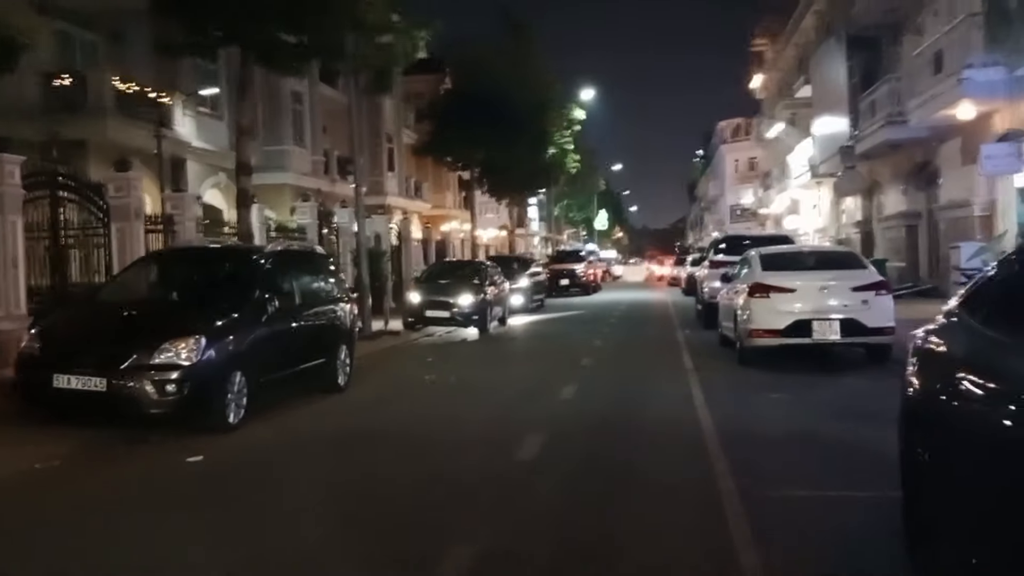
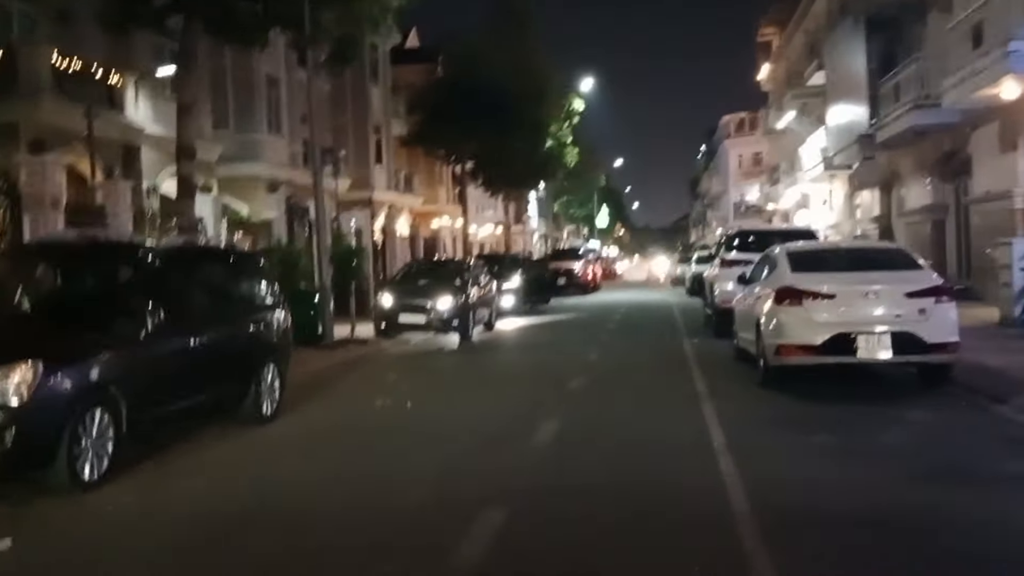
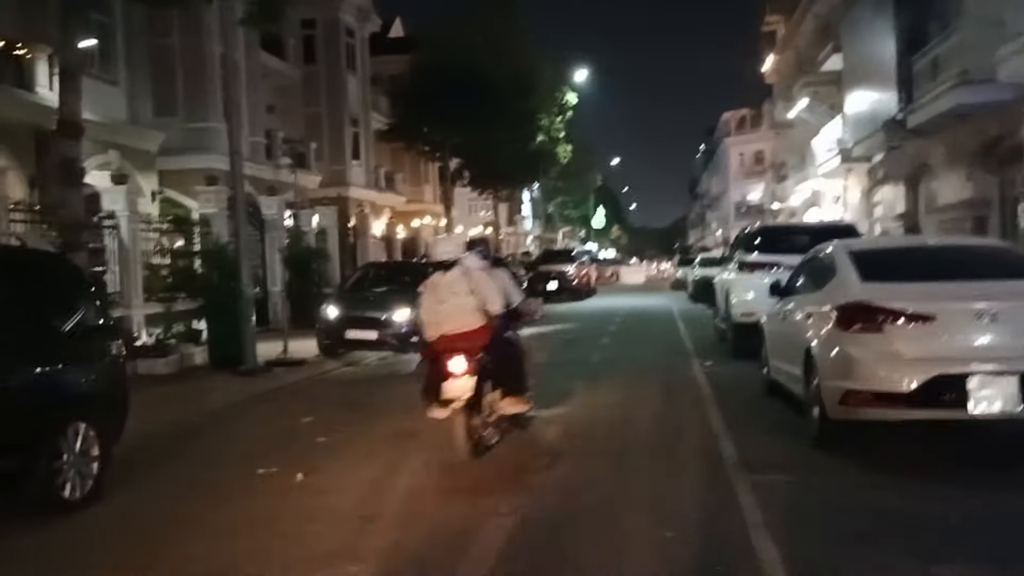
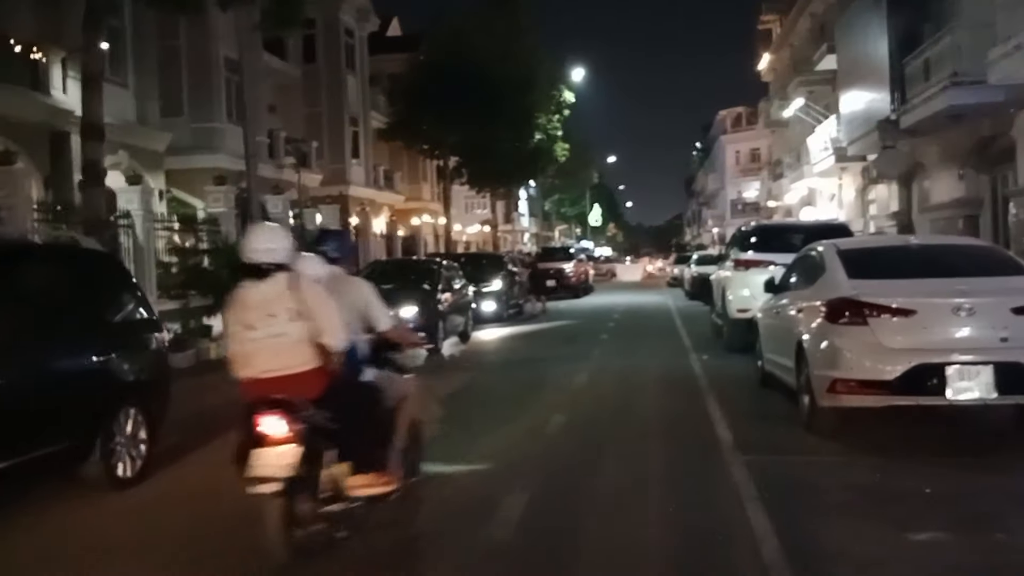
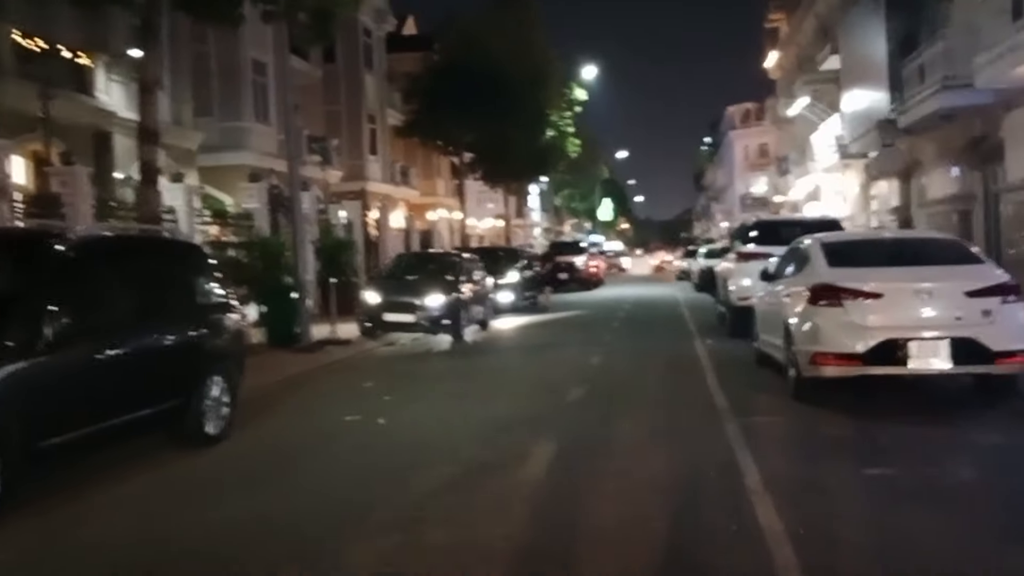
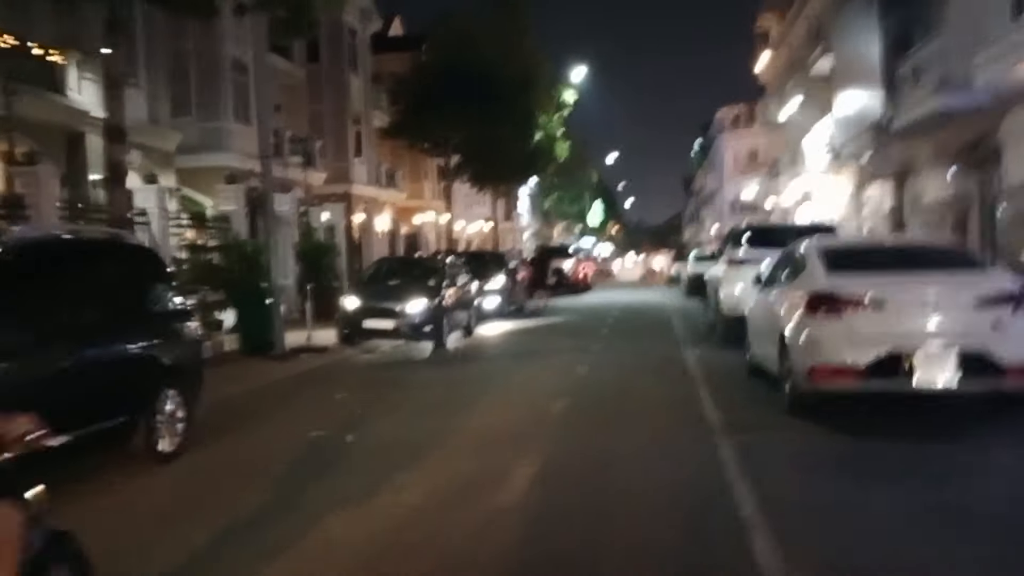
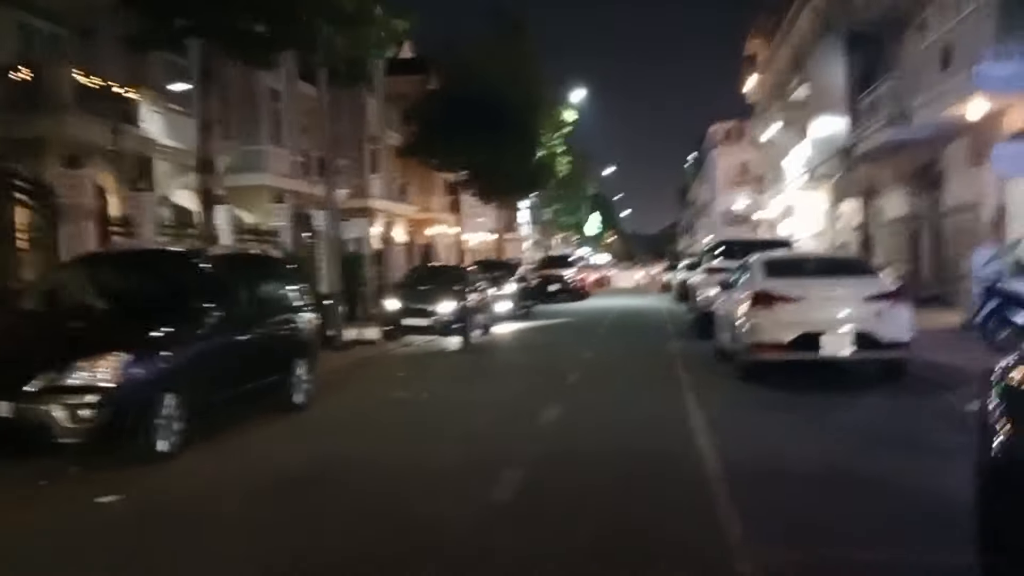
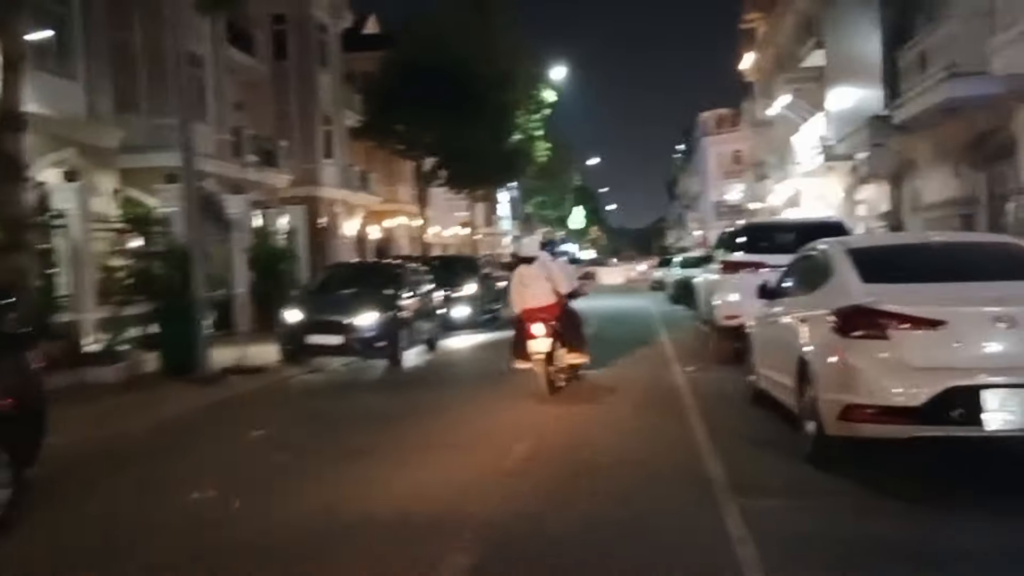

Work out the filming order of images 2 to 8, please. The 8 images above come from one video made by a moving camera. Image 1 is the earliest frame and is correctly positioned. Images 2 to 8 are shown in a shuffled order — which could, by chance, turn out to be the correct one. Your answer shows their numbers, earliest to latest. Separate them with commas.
7, 2, 5, 6, 4, 3, 8
